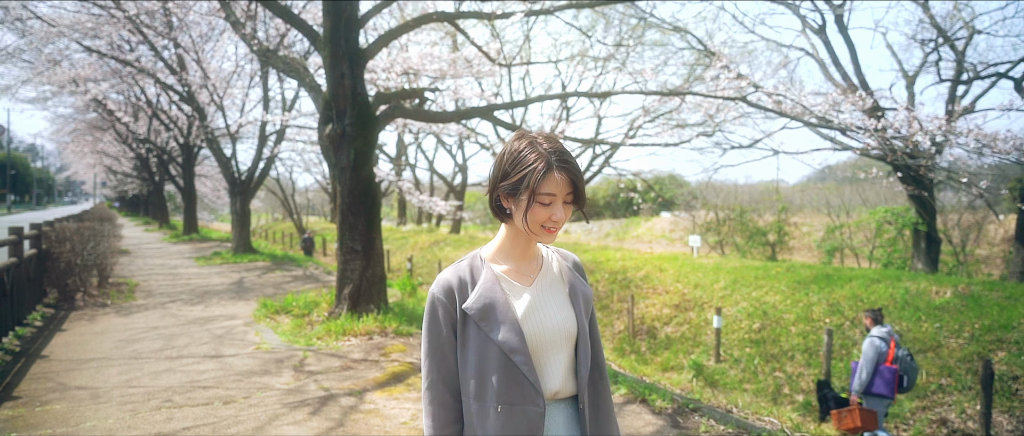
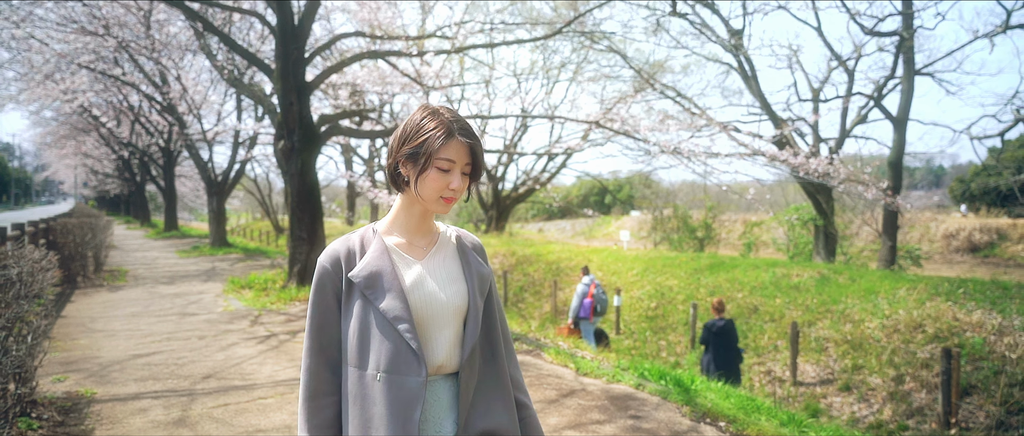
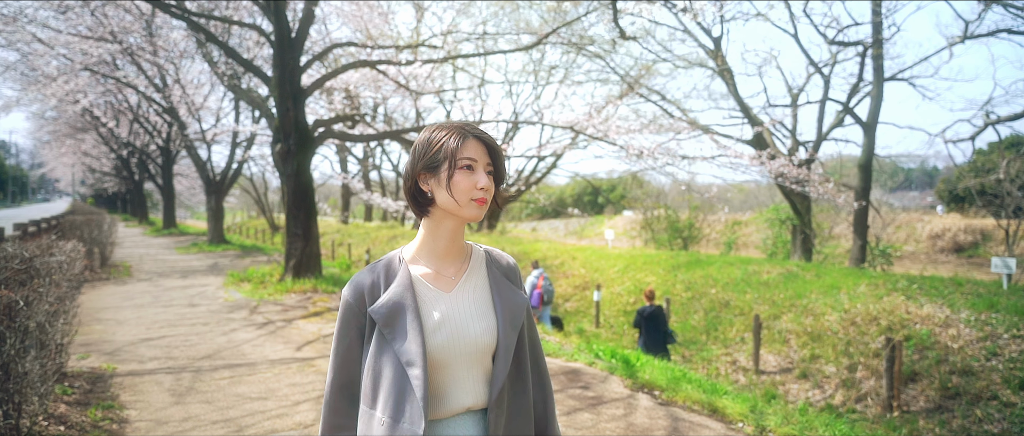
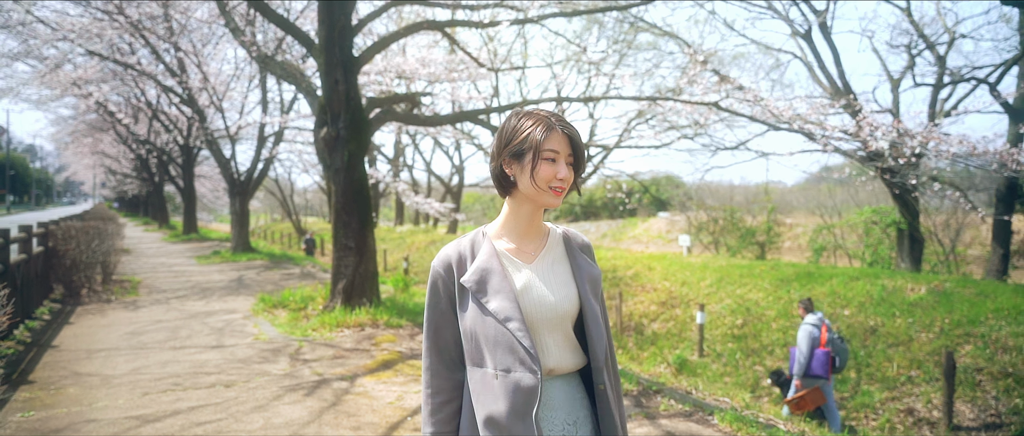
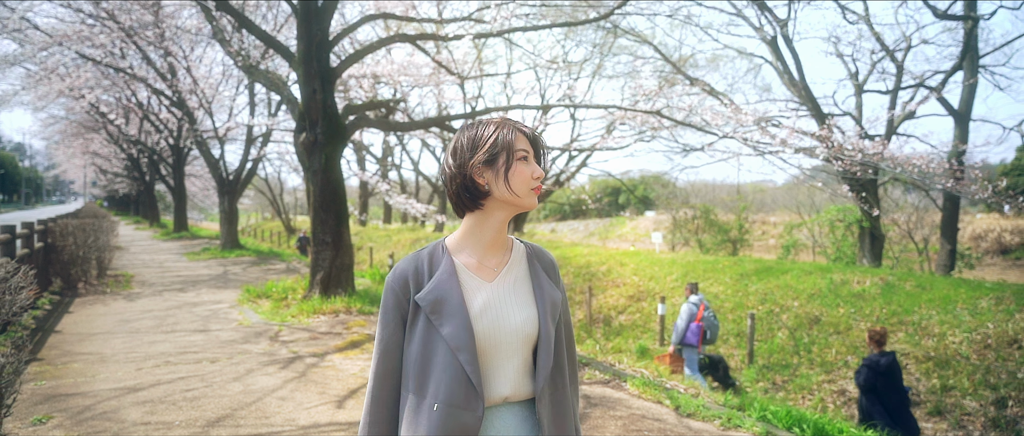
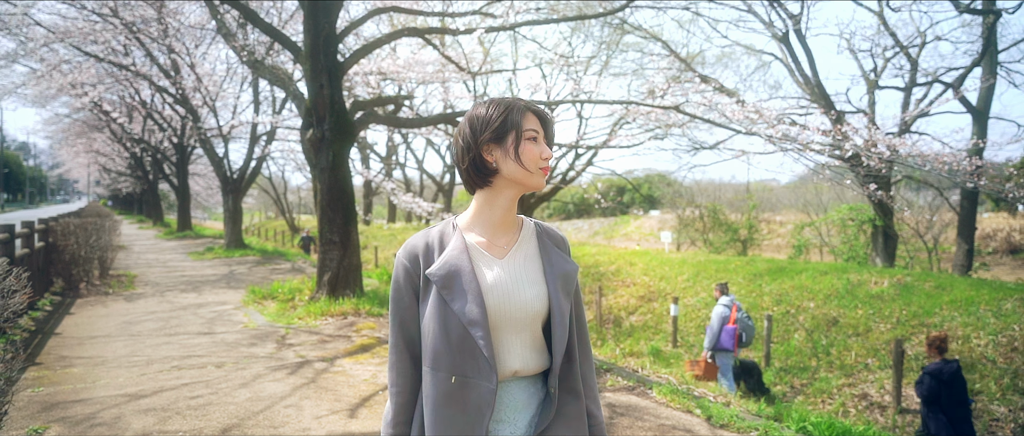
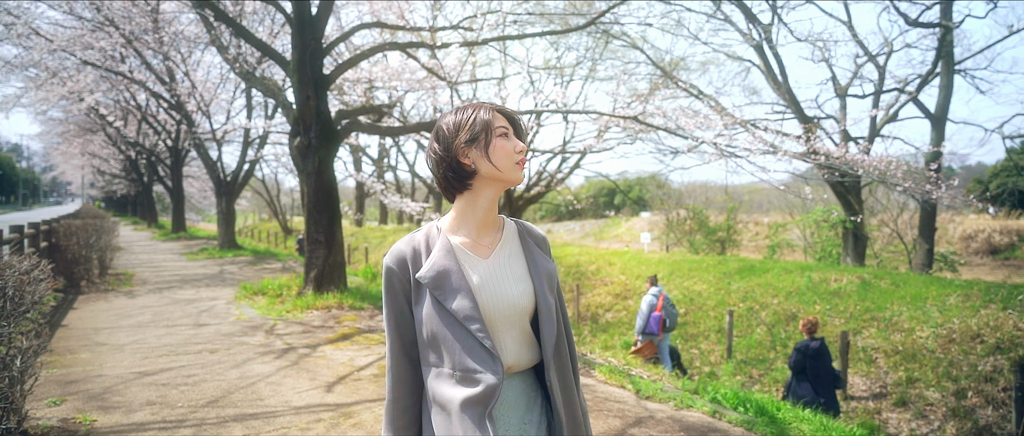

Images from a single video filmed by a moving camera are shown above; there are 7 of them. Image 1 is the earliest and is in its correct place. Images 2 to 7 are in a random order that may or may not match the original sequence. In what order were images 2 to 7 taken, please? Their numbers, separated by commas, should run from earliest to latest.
4, 6, 5, 7, 2, 3
